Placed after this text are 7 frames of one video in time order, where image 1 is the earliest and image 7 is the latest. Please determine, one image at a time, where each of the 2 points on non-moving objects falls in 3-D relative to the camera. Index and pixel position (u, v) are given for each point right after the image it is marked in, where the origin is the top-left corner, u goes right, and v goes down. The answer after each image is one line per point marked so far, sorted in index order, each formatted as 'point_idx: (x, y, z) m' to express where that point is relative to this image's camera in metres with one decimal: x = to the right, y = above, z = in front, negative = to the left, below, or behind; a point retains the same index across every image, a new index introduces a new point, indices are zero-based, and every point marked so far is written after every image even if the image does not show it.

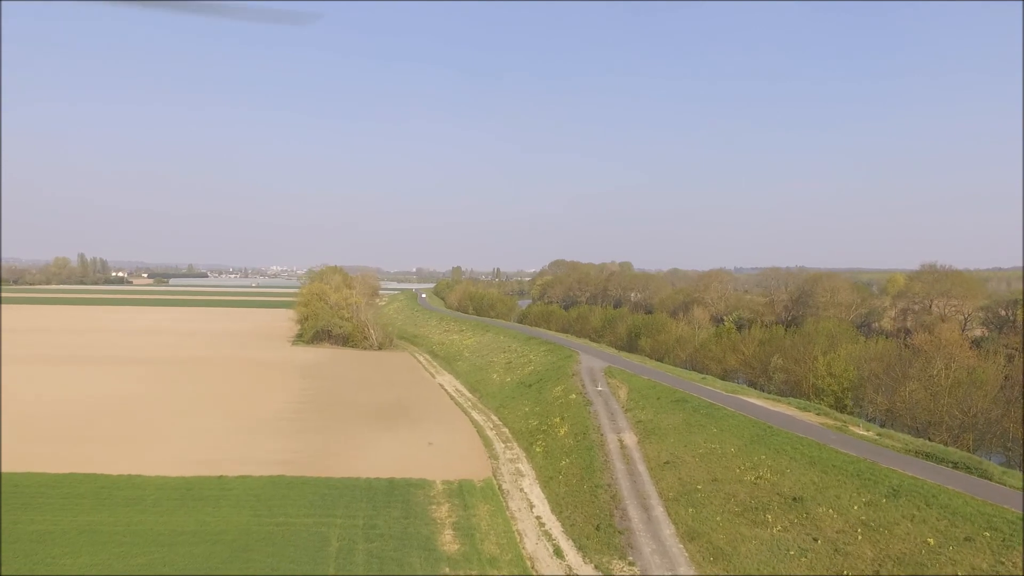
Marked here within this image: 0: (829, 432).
0: (+8.1, -3.7, +18.2) m
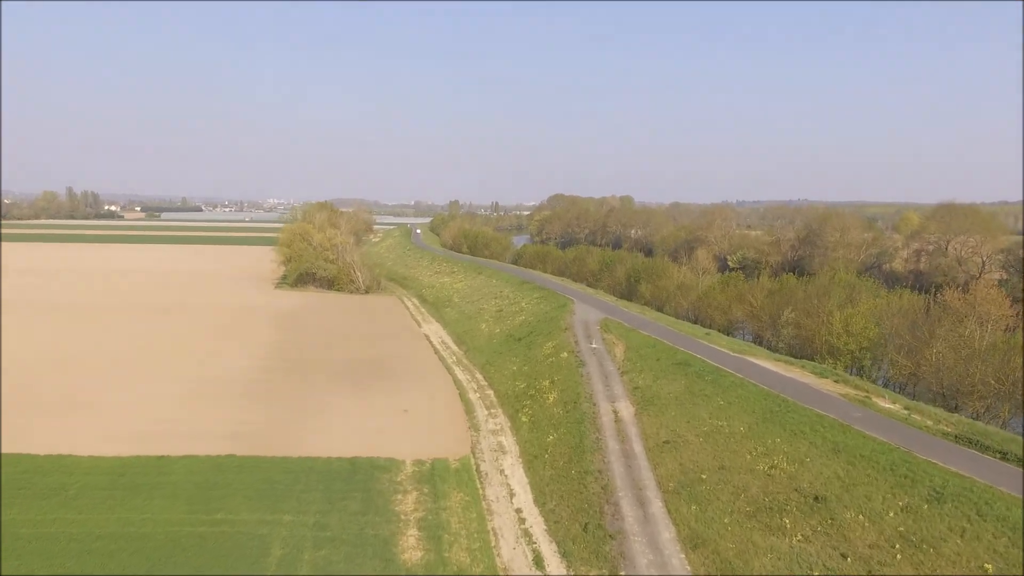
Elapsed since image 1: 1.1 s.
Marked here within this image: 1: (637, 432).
0: (+7.6, -2.7, +16.1) m
1: (+2.9, -3.3, +16.3) m
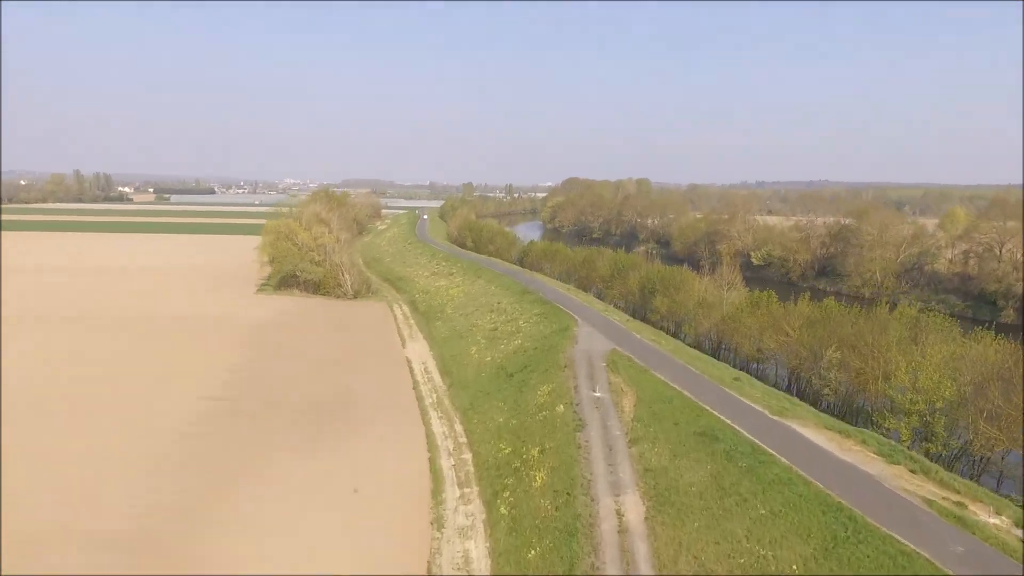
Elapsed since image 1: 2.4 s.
0: (+7.1, -3.9, +11.6) m
1: (+2.3, -4.5, +12.0) m
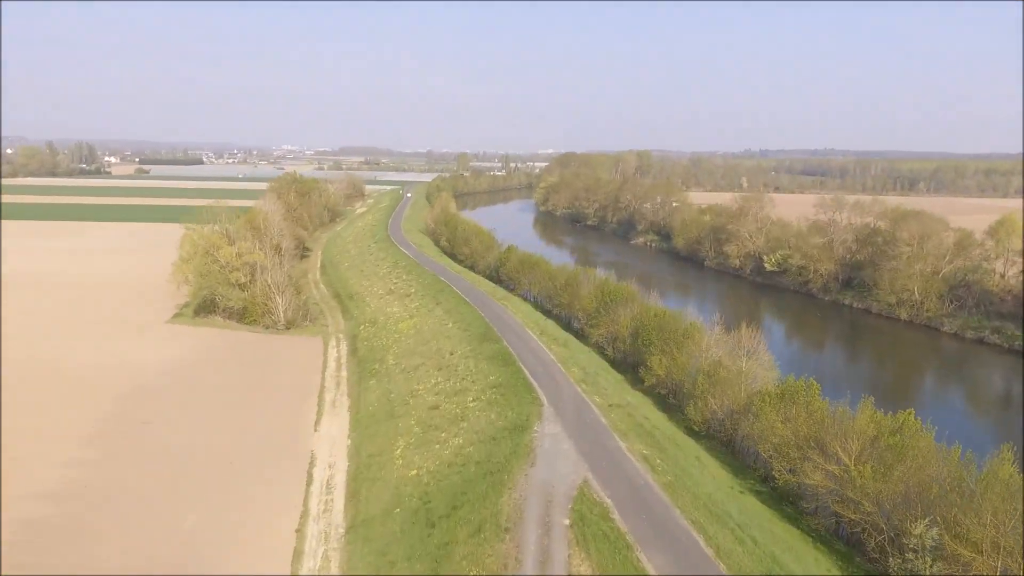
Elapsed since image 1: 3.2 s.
0: (+5.3, -6.9, +4.1) m
1: (+0.5, -7.5, +4.5) m
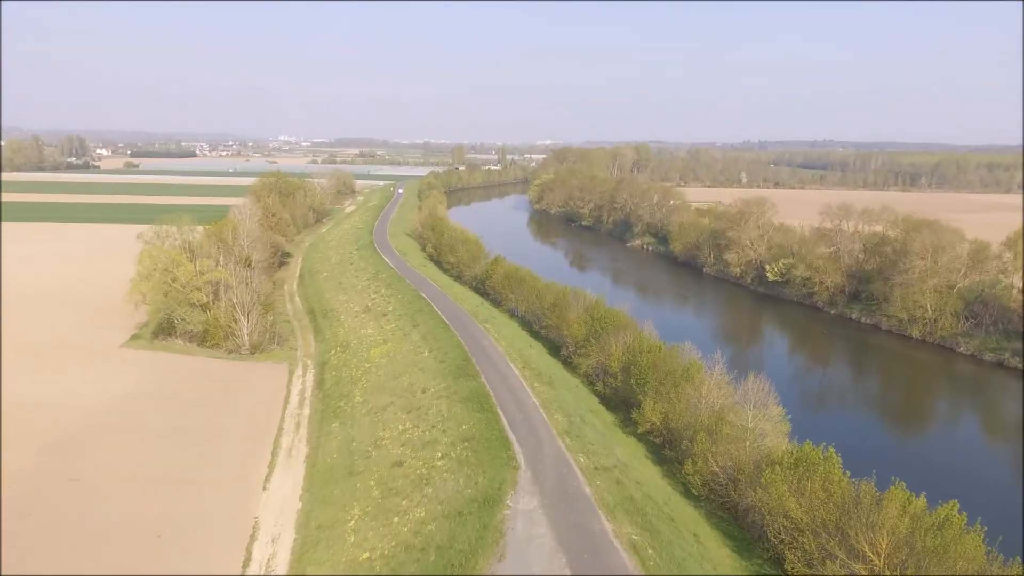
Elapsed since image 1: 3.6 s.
0: (+4.6, -8.3, +1.4) m
1: (-0.2, -8.9, +1.9) m
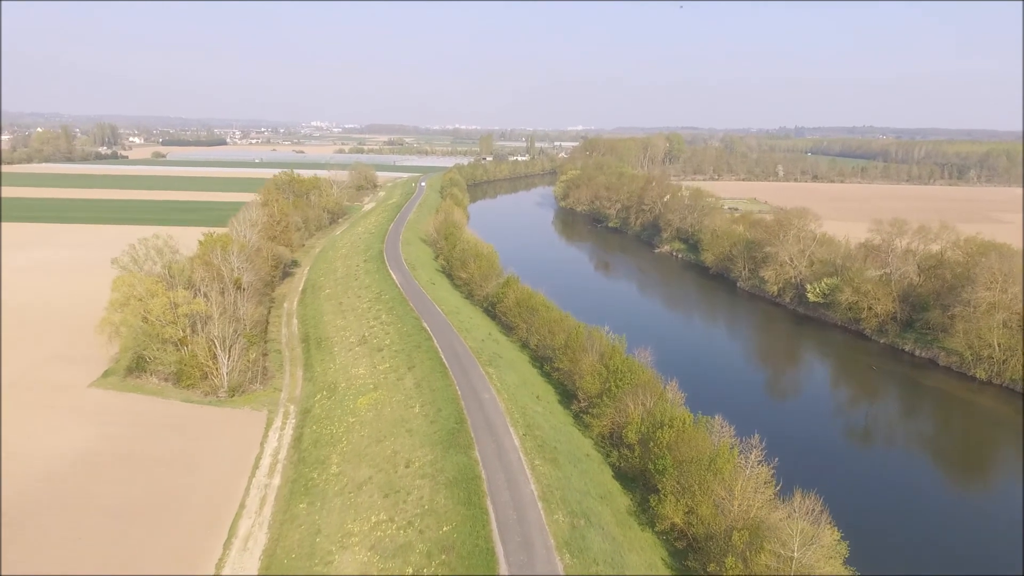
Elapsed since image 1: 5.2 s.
0: (+3.4, -10.6, -2.4) m
1: (-1.3, -11.1, -1.7) m
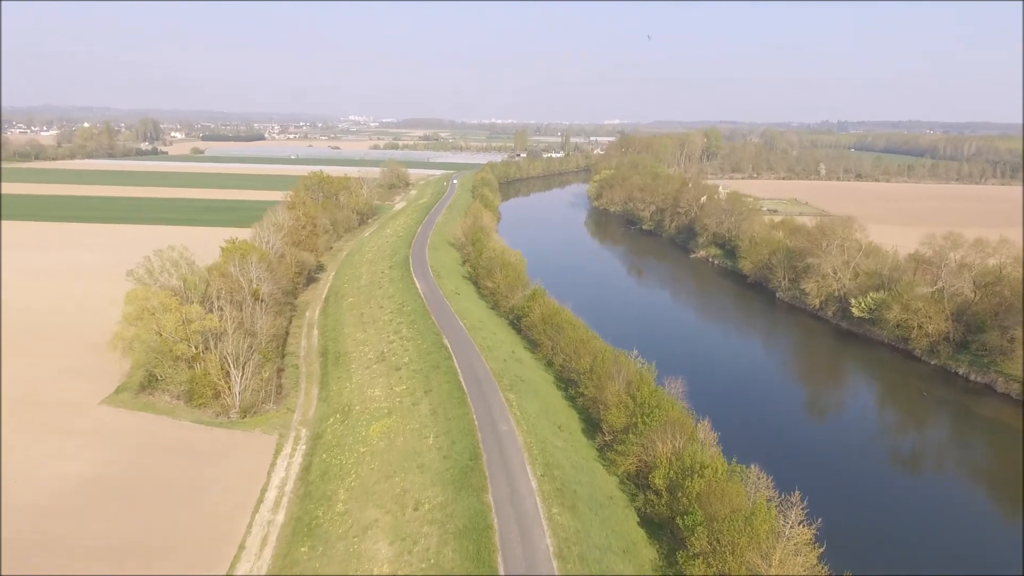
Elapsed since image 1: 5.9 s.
0: (+2.7, -11.8, -4.0) m
1: (-2.1, -12.2, -3.2) m
